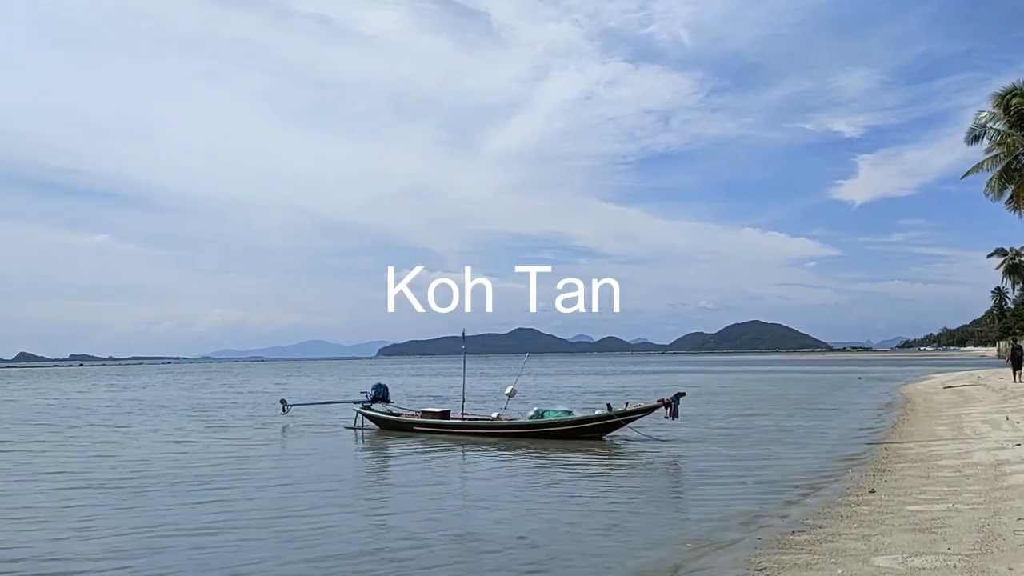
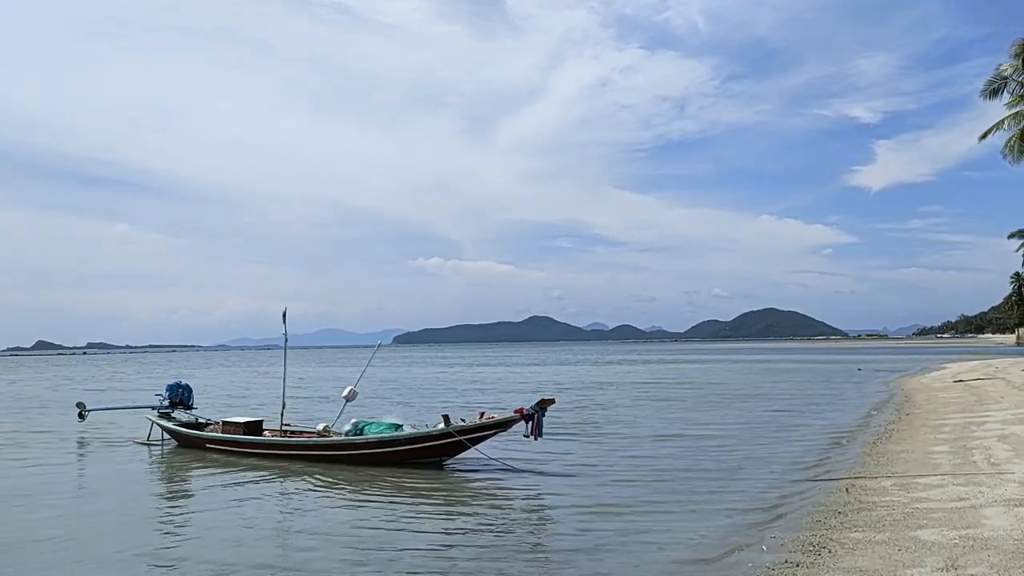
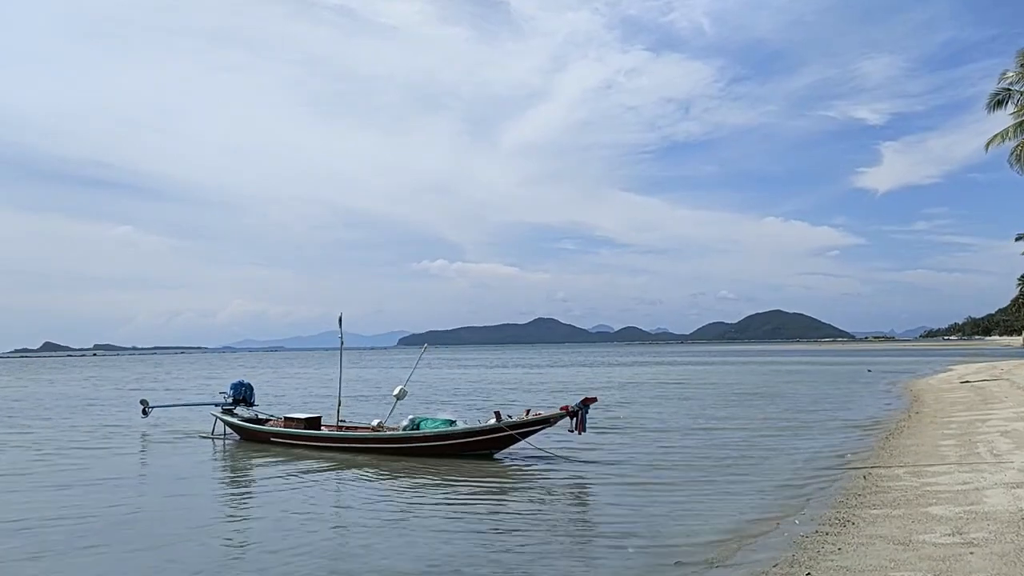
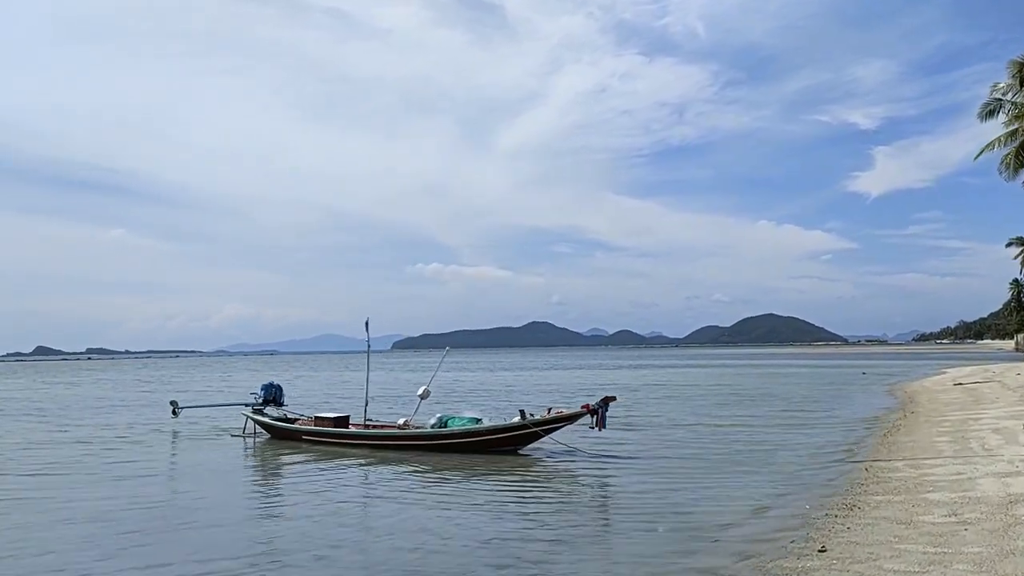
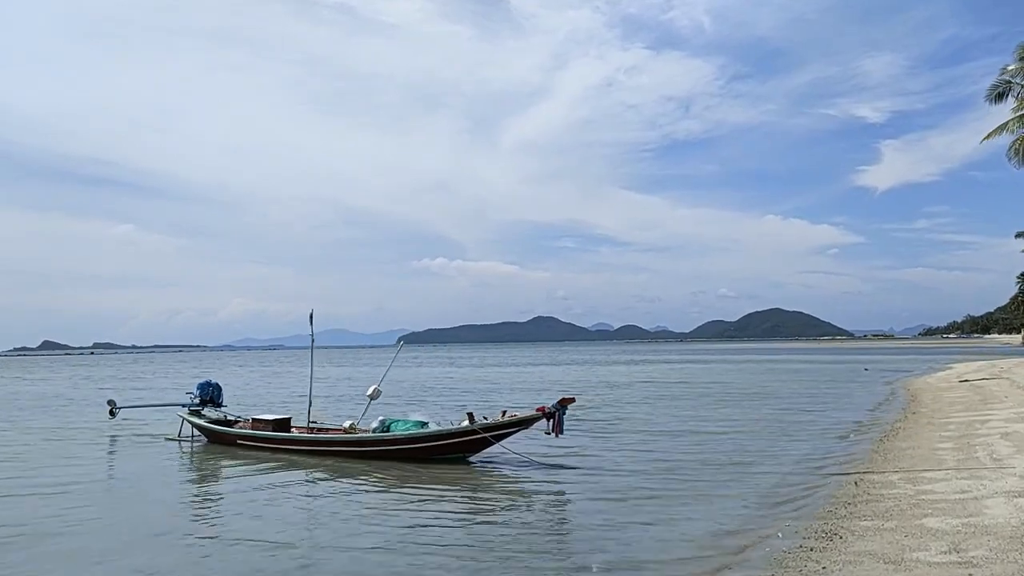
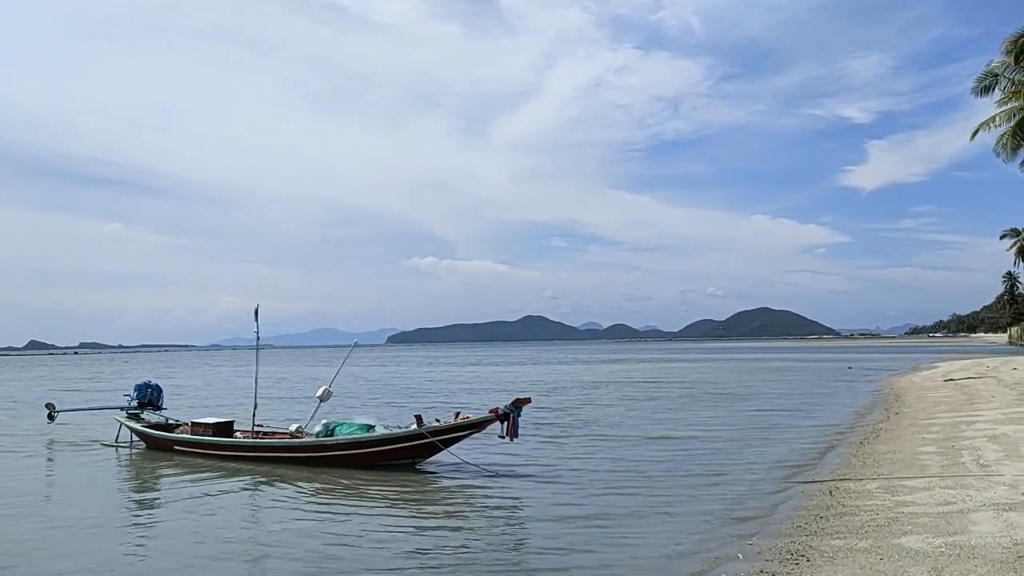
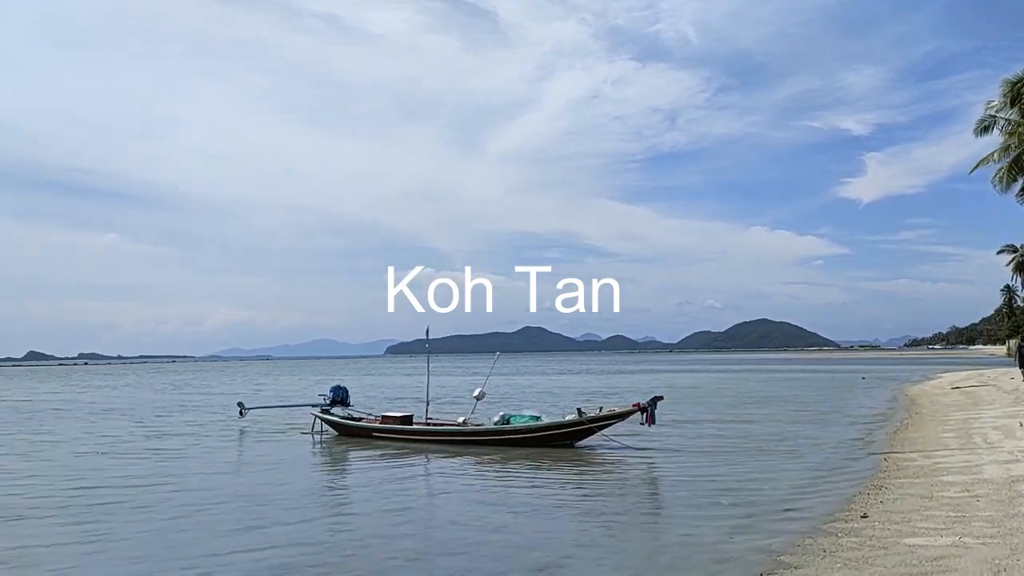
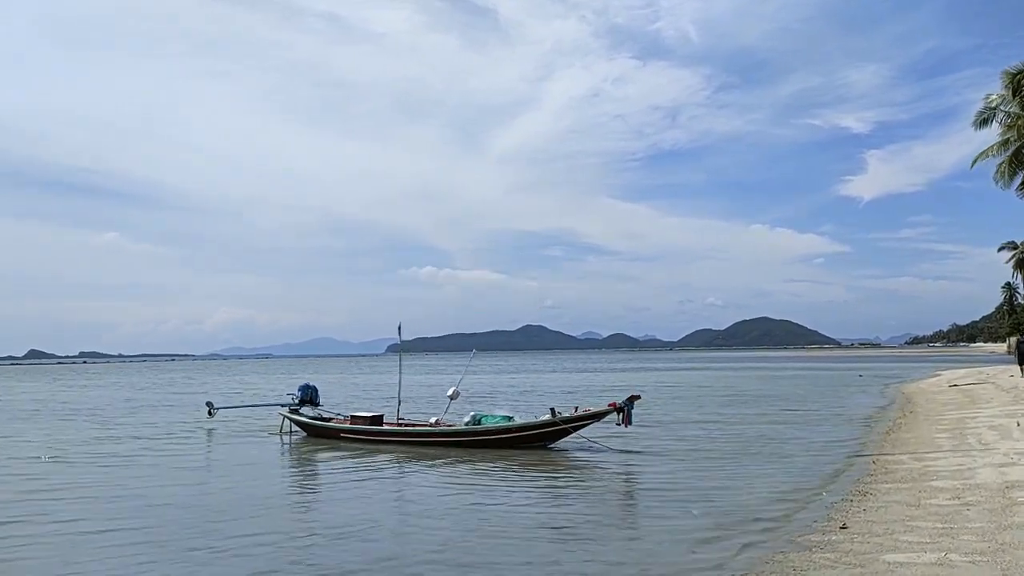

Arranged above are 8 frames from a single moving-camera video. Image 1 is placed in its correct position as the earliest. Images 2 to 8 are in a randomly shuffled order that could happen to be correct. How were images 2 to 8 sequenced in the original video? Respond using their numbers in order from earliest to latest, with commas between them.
7, 8, 4, 3, 5, 2, 6
